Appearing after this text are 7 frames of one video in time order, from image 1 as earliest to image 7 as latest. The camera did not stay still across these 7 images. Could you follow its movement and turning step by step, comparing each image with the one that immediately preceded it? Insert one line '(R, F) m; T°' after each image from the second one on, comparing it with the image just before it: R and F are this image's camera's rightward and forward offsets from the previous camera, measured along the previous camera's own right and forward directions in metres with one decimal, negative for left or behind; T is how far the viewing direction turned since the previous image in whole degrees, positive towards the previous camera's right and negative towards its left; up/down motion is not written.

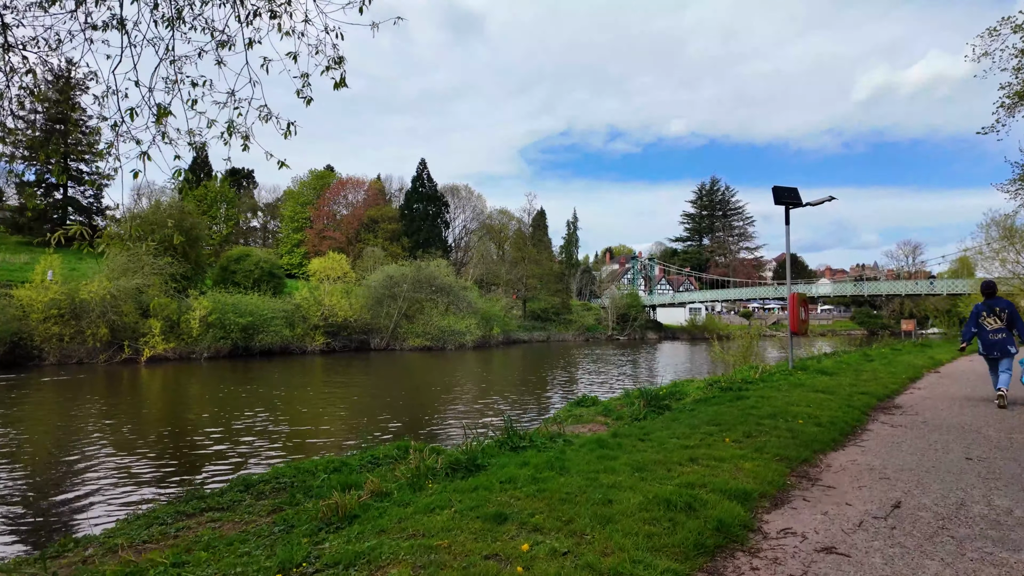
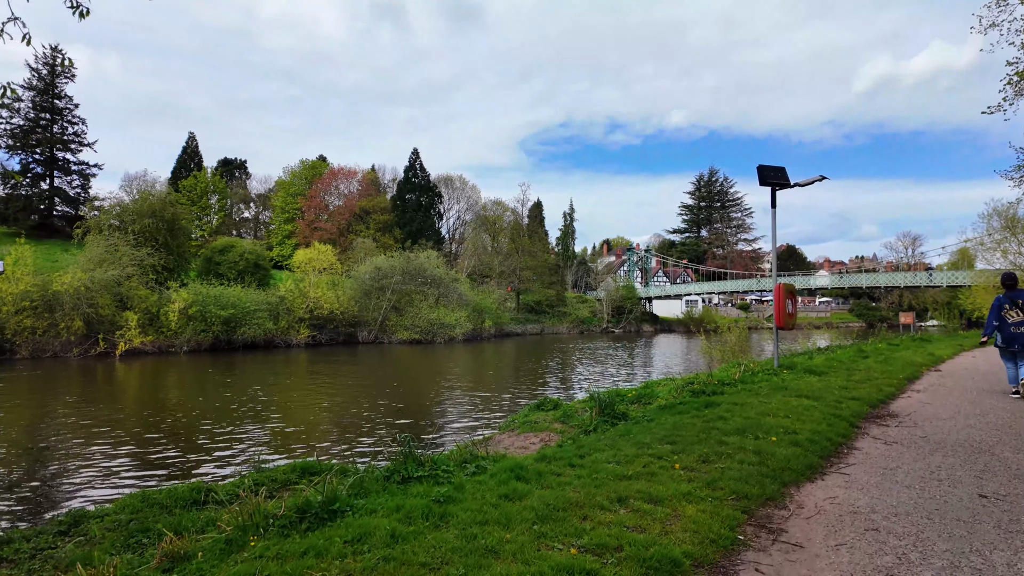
(+0.5, +0.6) m; 0°
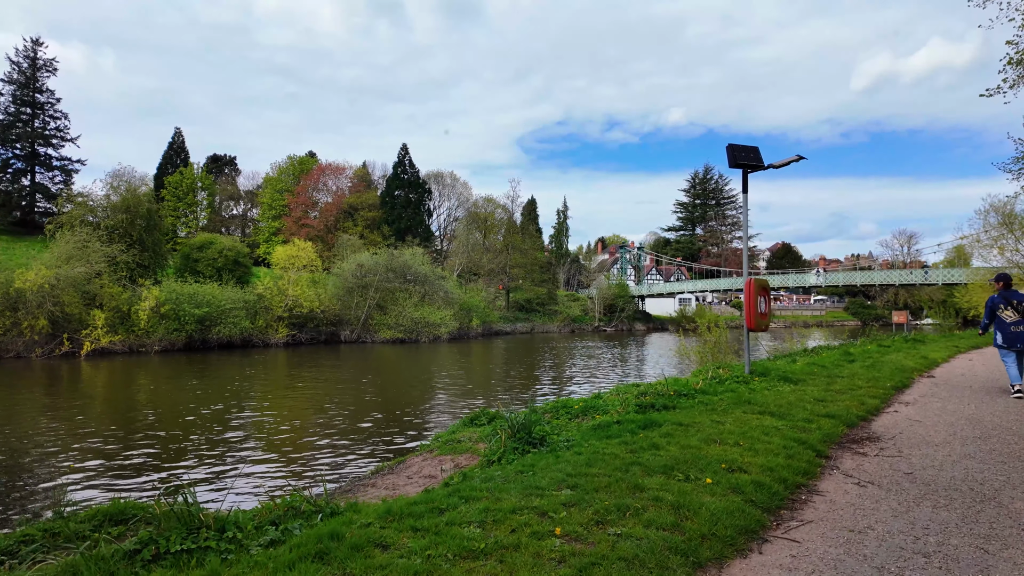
(+0.6, +0.7) m; 0°
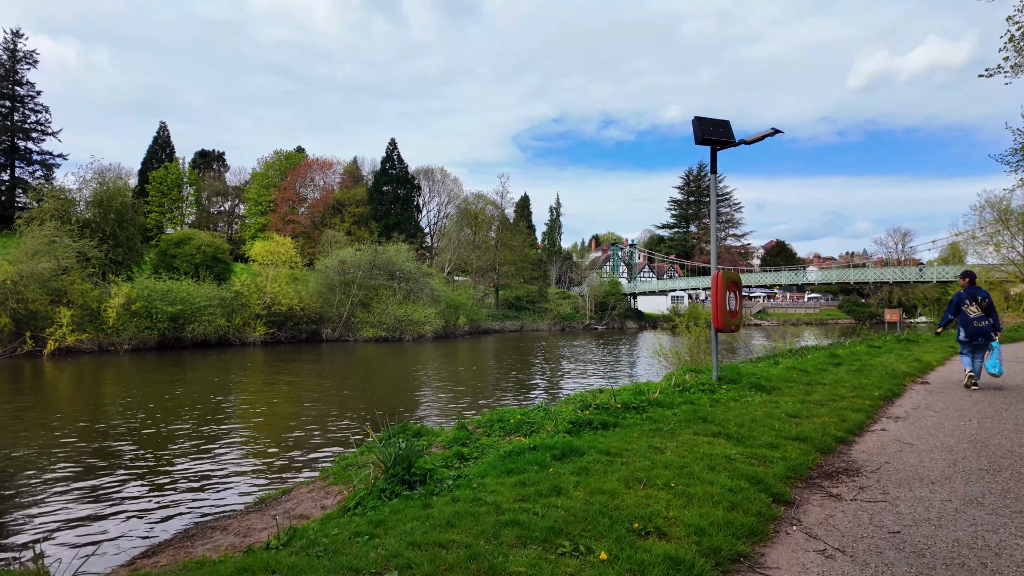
(+0.5, +0.7) m; 0°
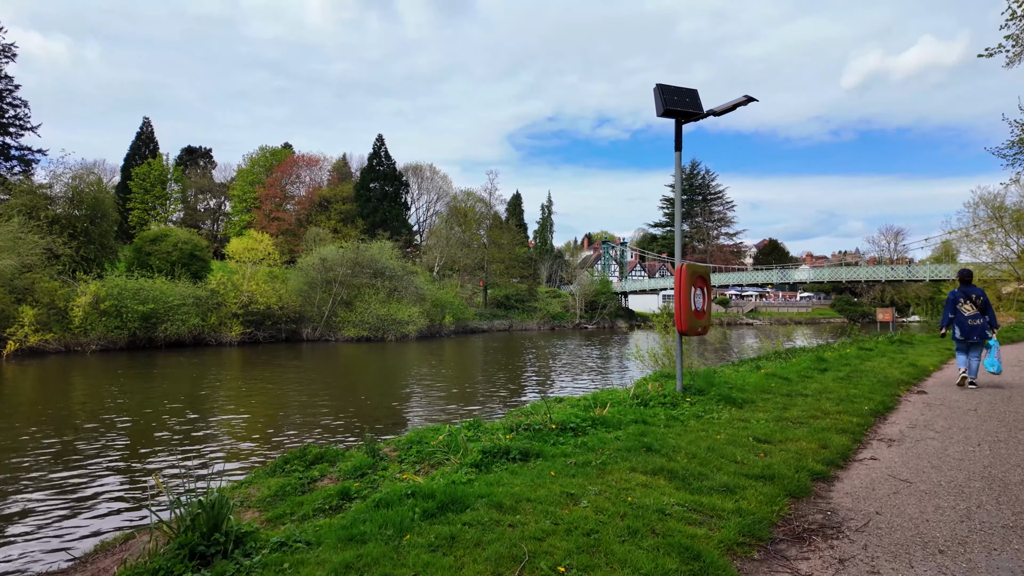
(+0.5, +0.7) m; +1°
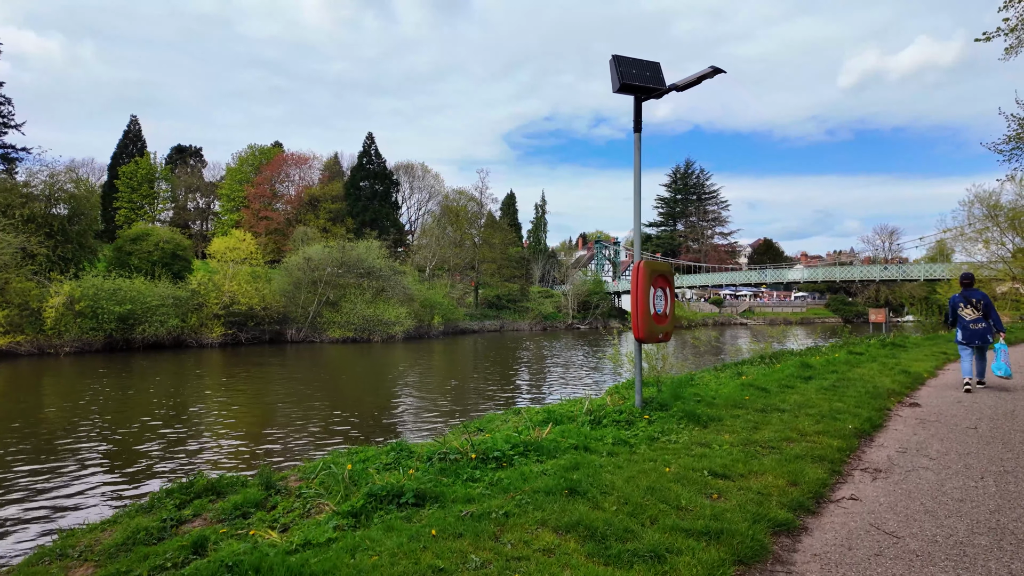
(+0.4, +0.5) m; 0°
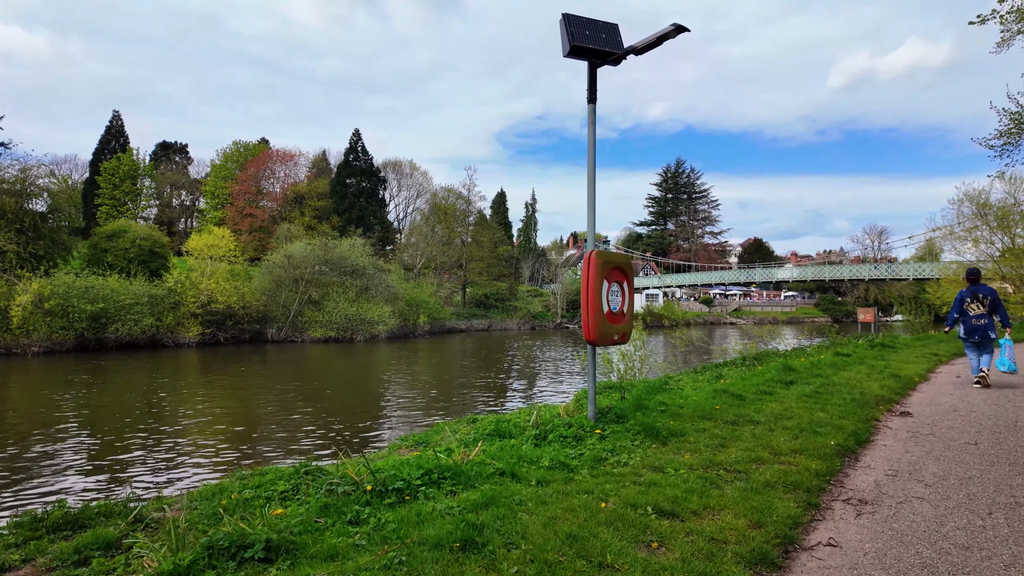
(+0.3, +0.5) m; +1°
